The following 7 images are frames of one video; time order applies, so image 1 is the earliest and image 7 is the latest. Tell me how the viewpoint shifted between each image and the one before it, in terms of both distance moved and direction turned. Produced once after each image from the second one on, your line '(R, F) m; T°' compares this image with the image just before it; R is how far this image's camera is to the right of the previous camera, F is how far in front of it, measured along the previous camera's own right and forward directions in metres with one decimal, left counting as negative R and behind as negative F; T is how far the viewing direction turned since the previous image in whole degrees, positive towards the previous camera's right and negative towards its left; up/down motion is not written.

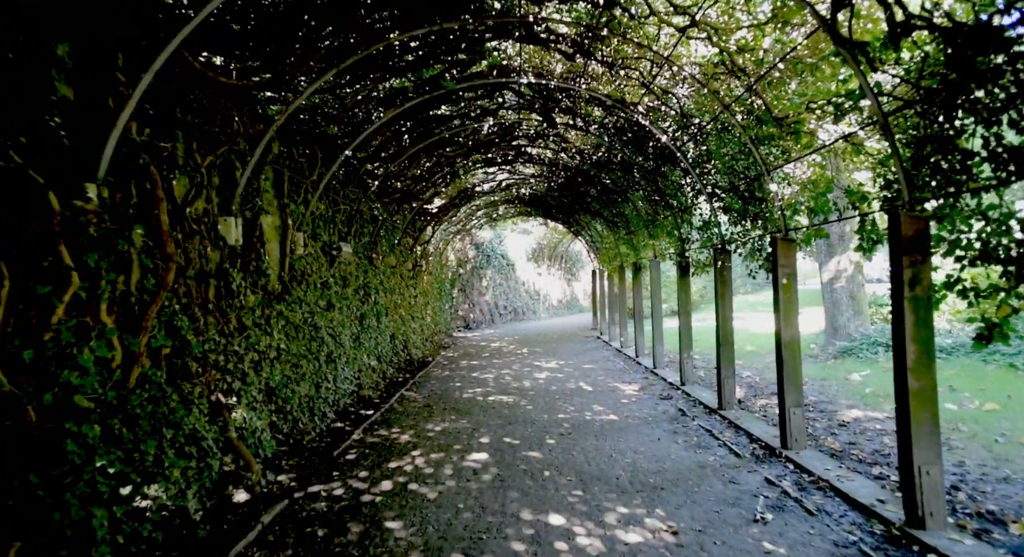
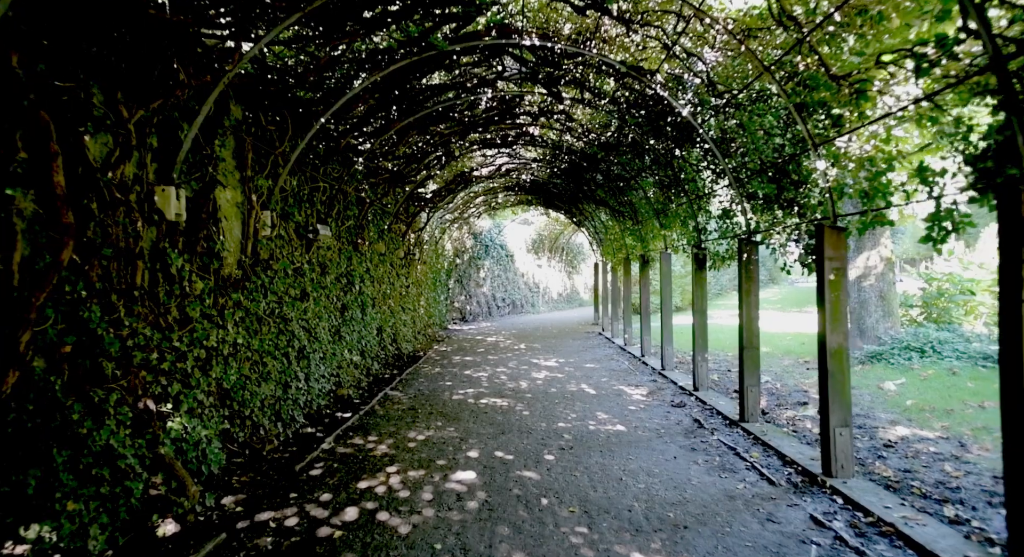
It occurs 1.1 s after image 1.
(0.0, +0.5) m; 0°
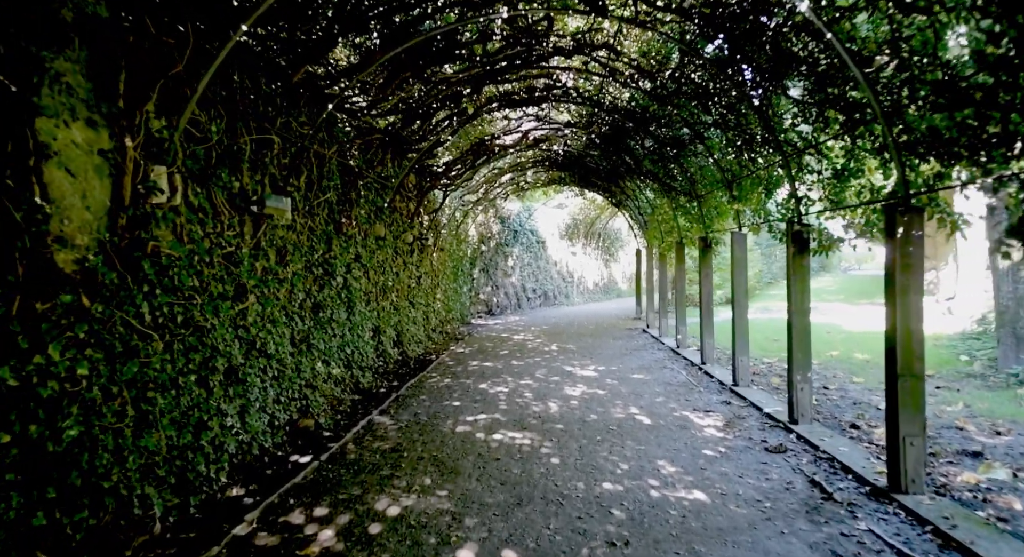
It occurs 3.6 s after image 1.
(+0.1, +1.4) m; -4°
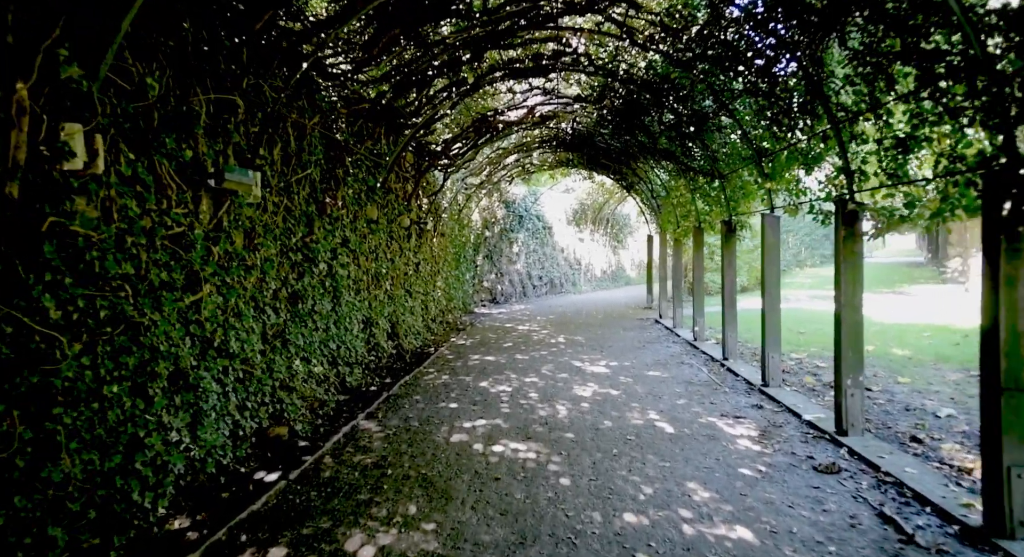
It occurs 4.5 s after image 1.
(0.0, +0.5) m; -1°
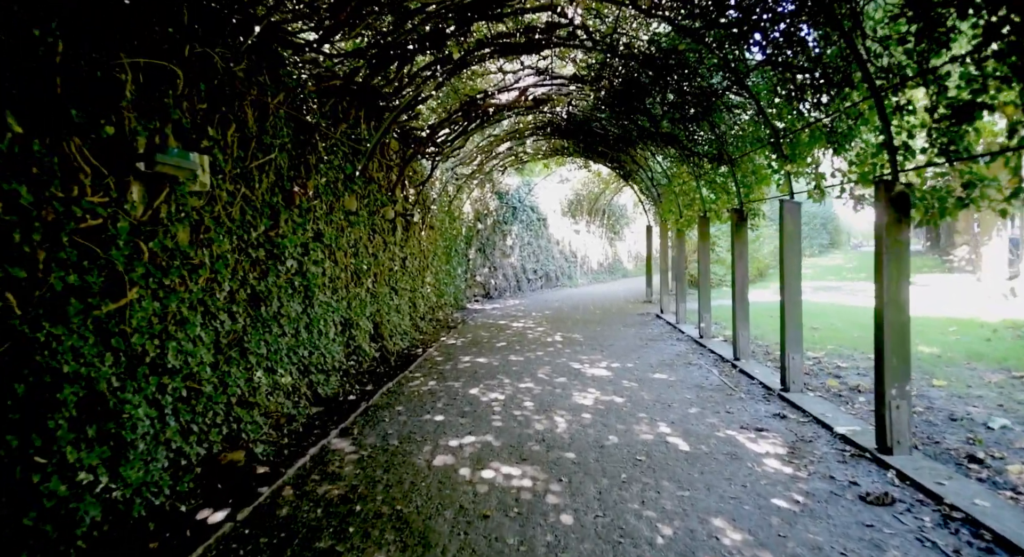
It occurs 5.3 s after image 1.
(0.0, +0.5) m; +1°
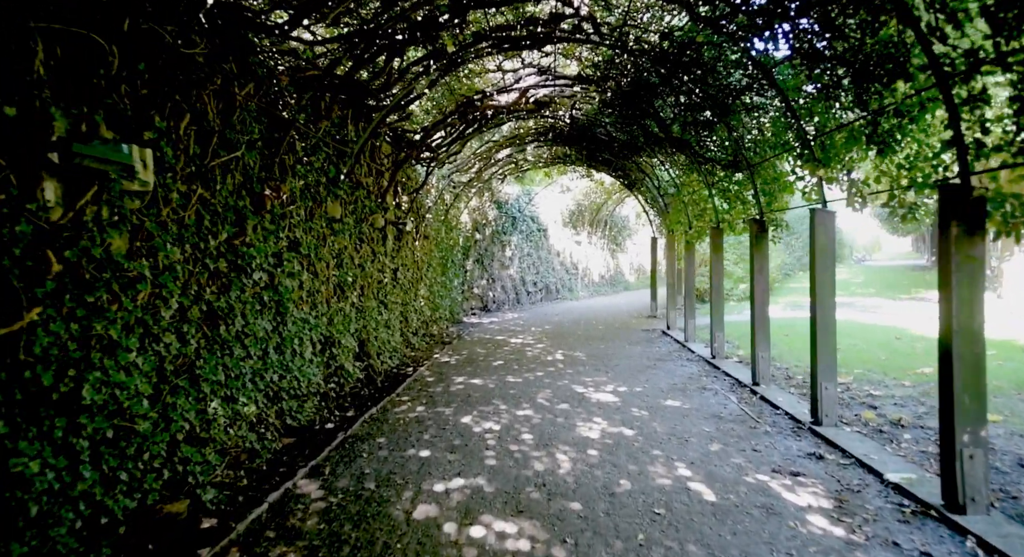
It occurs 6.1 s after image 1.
(0.0, +0.4) m; 0°
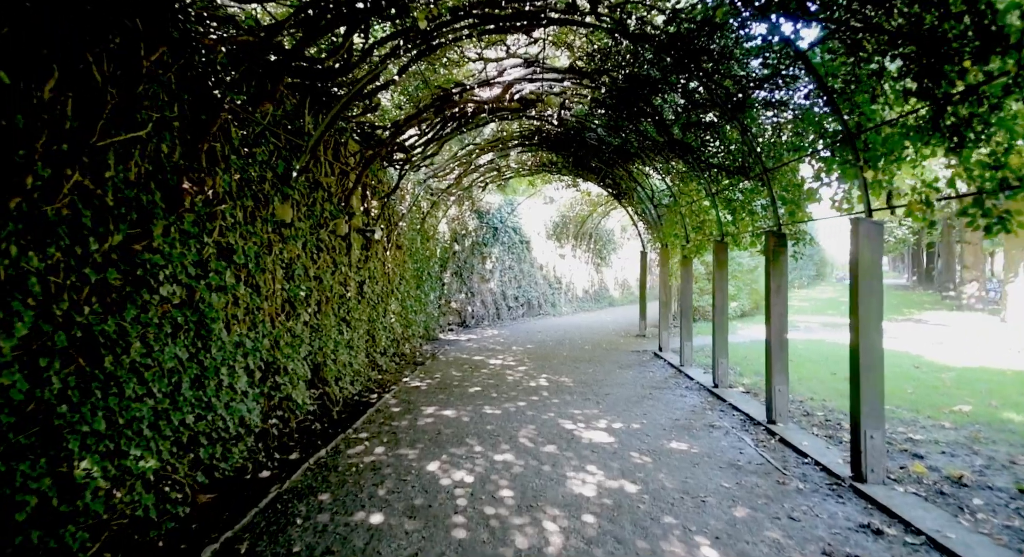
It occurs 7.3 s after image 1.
(0.0, +0.7) m; +2°
